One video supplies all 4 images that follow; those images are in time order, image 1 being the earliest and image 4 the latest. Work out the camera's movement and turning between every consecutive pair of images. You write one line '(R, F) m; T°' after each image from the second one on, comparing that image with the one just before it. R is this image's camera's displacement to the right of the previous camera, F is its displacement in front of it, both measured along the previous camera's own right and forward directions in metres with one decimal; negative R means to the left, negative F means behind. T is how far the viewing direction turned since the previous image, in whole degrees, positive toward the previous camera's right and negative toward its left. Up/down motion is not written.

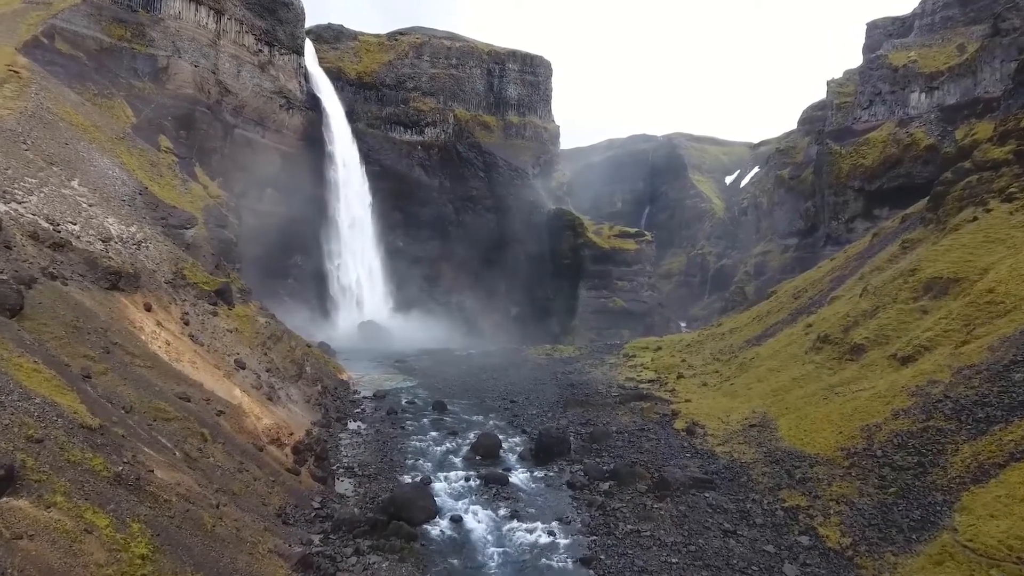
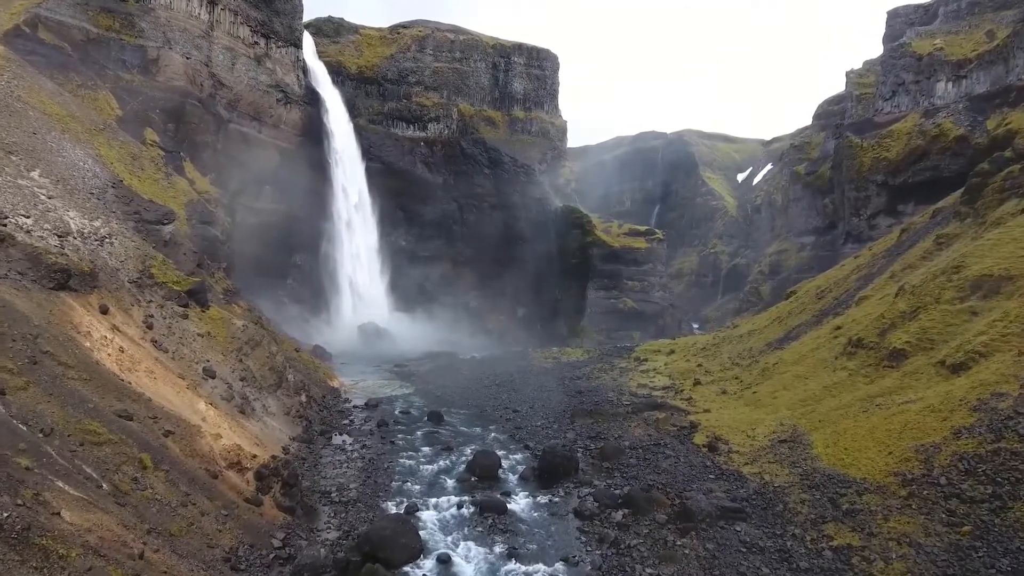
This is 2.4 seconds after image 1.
(+0.3, +2.7) m; -1°
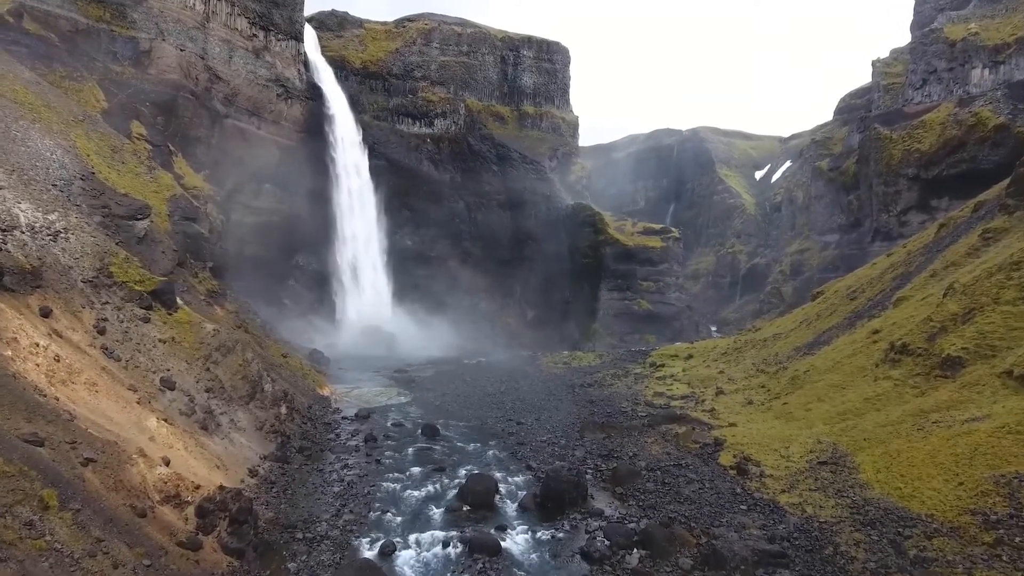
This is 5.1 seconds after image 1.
(+0.5, +2.9) m; -1°
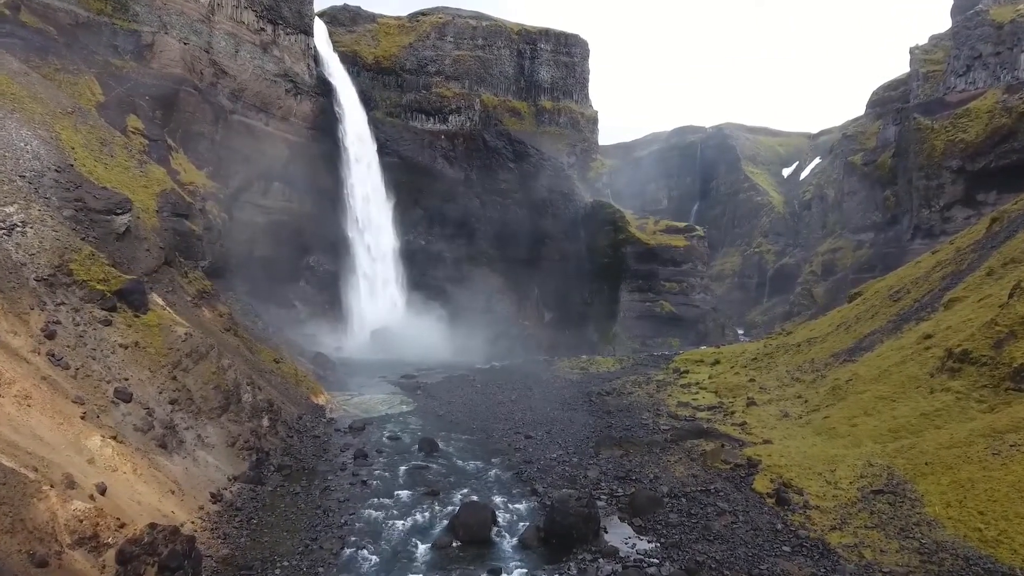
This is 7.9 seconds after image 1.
(+0.6, +2.7) m; -2°
